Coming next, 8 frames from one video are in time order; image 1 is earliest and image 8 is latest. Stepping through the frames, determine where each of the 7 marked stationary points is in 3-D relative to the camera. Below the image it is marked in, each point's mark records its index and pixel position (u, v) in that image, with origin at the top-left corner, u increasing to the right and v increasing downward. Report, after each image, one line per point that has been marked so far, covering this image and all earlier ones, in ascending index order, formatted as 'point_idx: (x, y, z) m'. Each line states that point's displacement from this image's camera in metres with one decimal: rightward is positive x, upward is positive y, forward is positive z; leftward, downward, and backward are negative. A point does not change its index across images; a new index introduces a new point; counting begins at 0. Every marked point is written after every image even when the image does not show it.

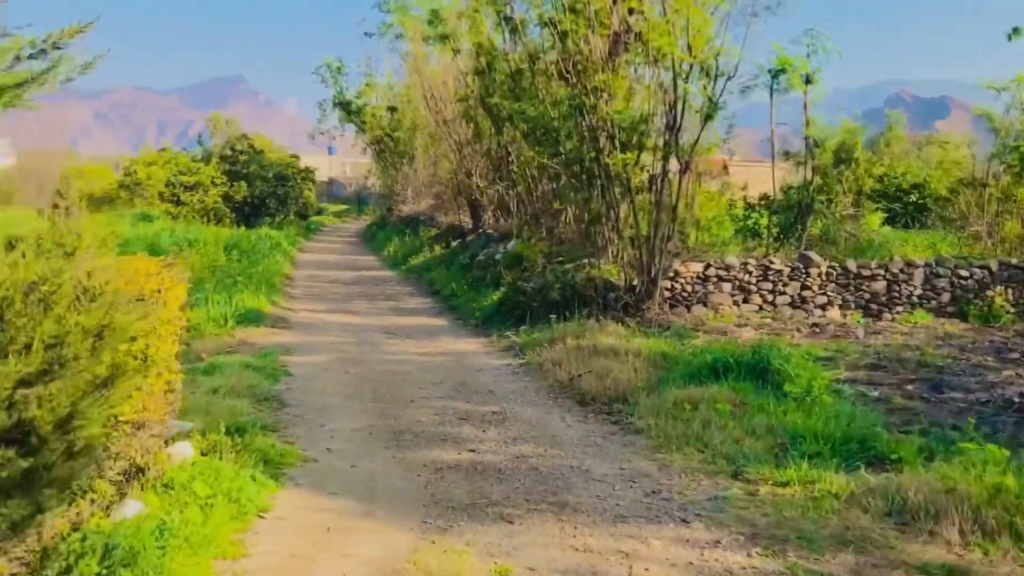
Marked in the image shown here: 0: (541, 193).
0: (+0.4, +1.2, +12.4) m
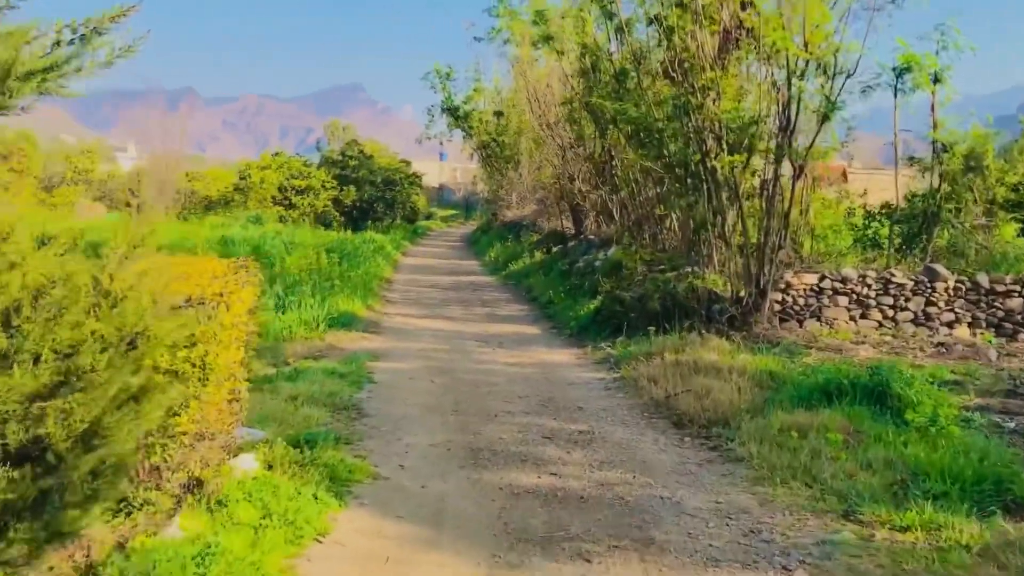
0: (+1.6, +1.1, +11.9) m
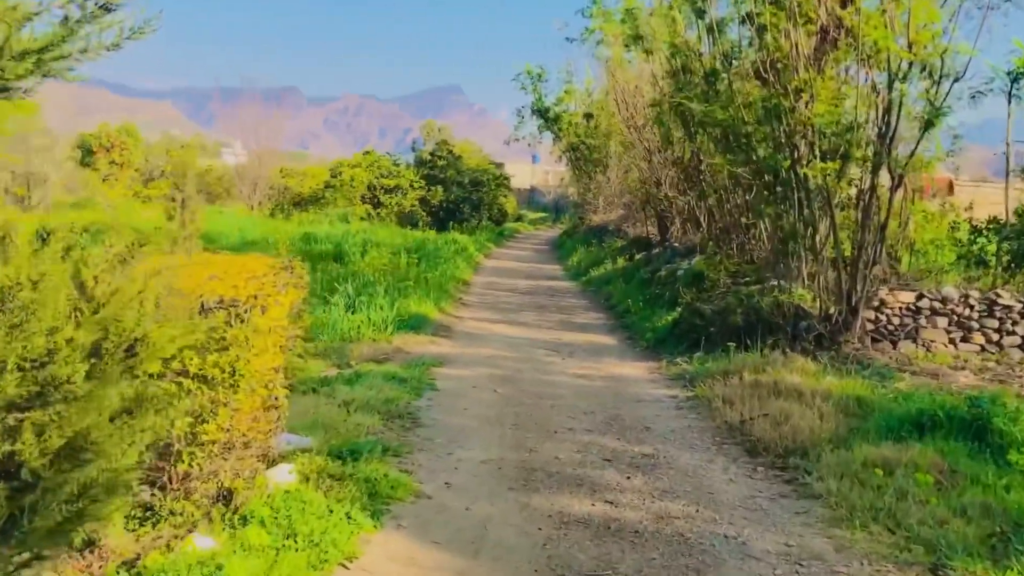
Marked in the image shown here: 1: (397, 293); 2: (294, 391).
0: (+2.5, +0.9, +11.4) m
1: (-1.3, -0.1, +10.7) m
2: (-1.4, -0.7, +6.5) m
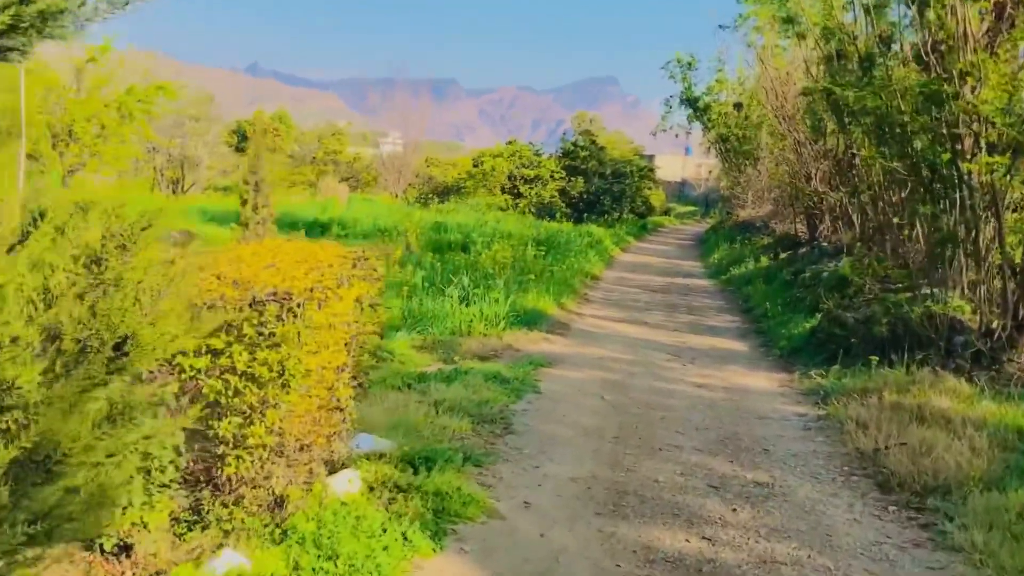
0: (+3.9, +0.9, +10.4) m
1: (0.0, 0.0, +10.3) m
2: (-0.8, -0.6, +6.2) m
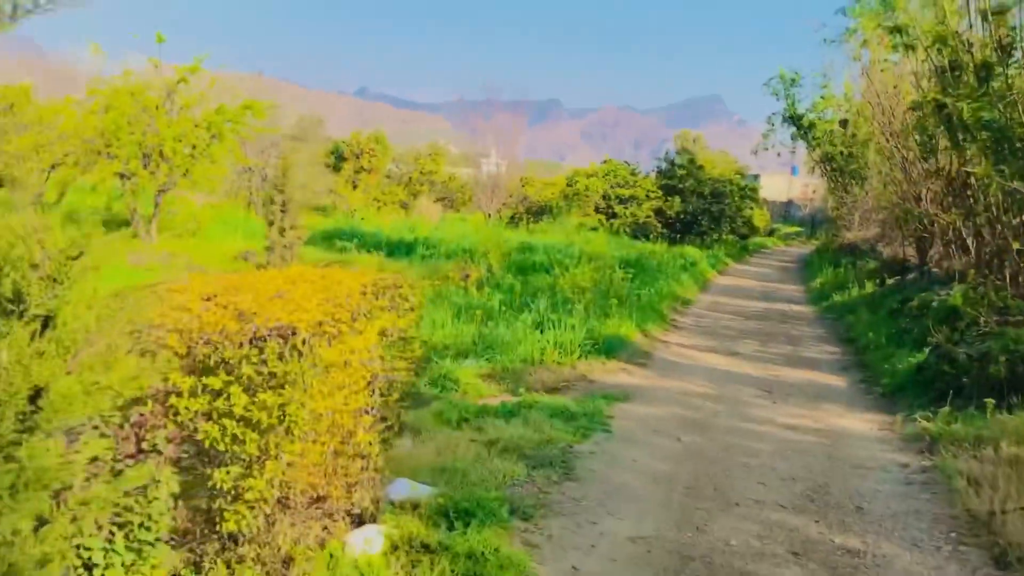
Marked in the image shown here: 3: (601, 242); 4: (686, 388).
0: (+4.7, +0.6, +9.5) m
1: (+0.8, -0.3, +9.7) m
2: (-0.4, -0.8, +5.8) m
3: (+1.8, +0.9, +19.6) m
4: (+1.4, -0.8, +7.7) m
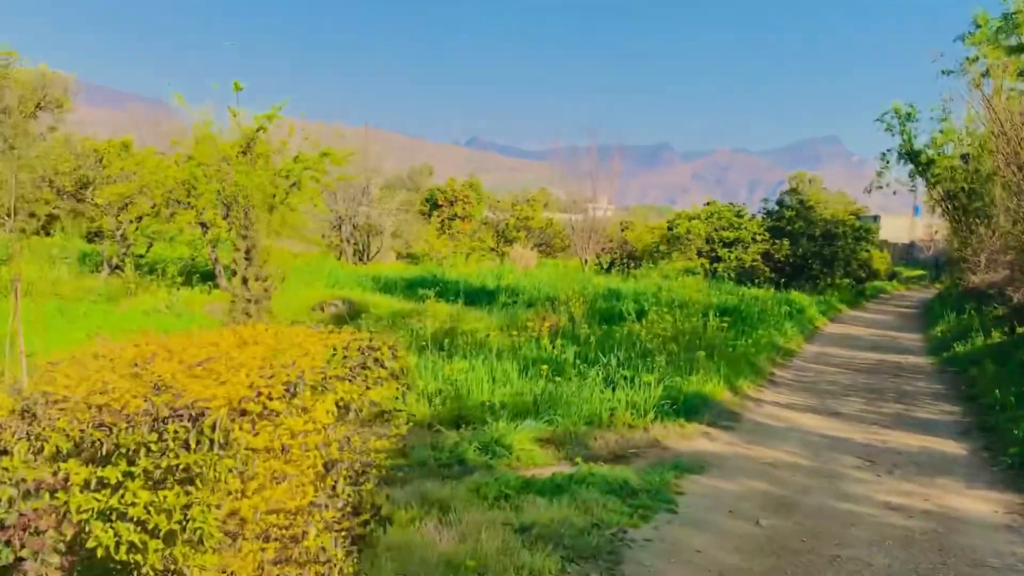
0: (+5.4, +0.2, +8.2) m
1: (+1.5, -0.7, +8.8) m
2: (-0.2, -1.1, +5.0) m
3: (+3.6, 0.0, +18.6) m
4: (+1.8, -1.1, +6.7) m
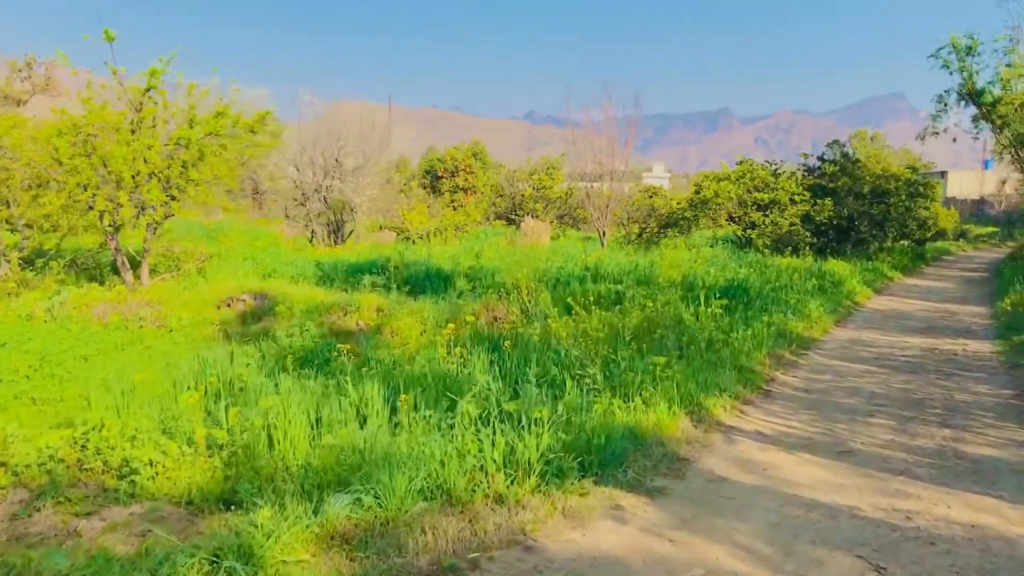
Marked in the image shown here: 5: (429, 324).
0: (+4.4, +0.4, +5.2) m
1: (+0.6, -0.6, +6.1) m
2: (-1.3, -1.2, +2.4) m
3: (+3.3, +0.5, +15.7) m
4: (+0.8, -1.1, +4.0) m
5: (-0.8, -0.3, +9.6) m
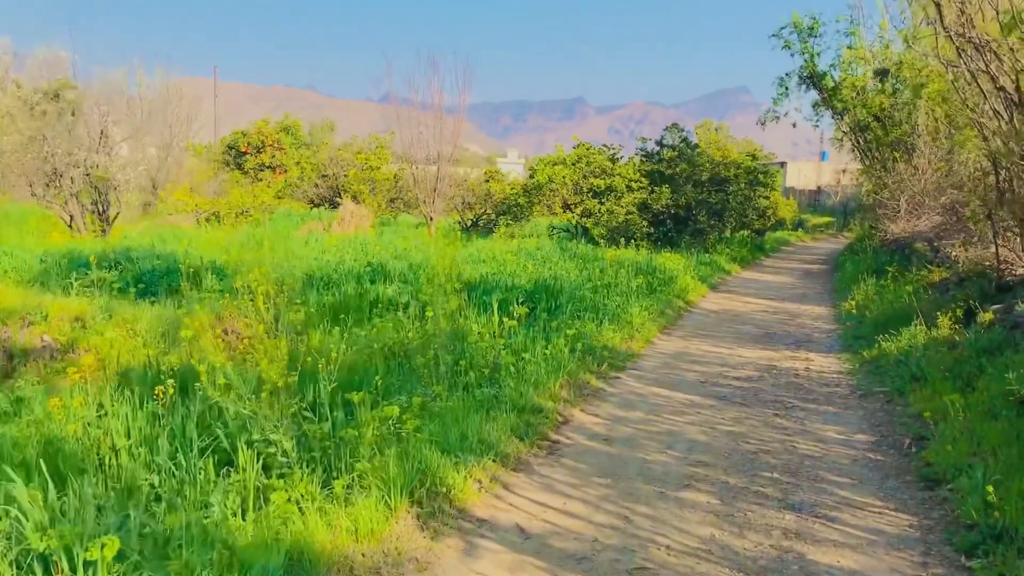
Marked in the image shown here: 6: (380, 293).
0: (+3.0, +0.3, +3.5) m
1: (-0.8, -0.7, +3.9) m
2: (-2.2, -1.3, 0.0) m
3: (+0.4, +0.5, +13.8) m
4: (-0.4, -1.2, +1.9) m
5: (-2.8, -0.4, +7.2) m
6: (-1.1, 0.0, +8.3) m
